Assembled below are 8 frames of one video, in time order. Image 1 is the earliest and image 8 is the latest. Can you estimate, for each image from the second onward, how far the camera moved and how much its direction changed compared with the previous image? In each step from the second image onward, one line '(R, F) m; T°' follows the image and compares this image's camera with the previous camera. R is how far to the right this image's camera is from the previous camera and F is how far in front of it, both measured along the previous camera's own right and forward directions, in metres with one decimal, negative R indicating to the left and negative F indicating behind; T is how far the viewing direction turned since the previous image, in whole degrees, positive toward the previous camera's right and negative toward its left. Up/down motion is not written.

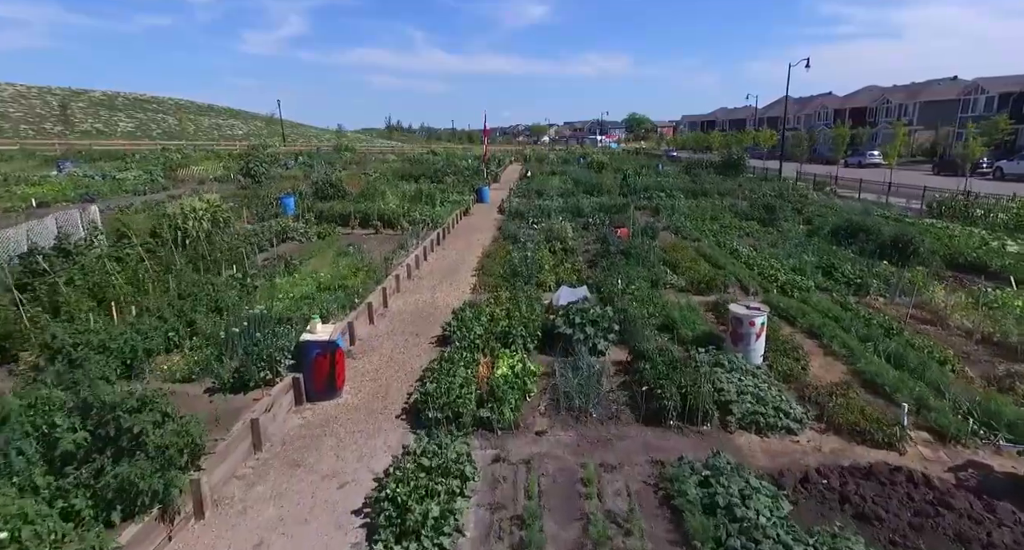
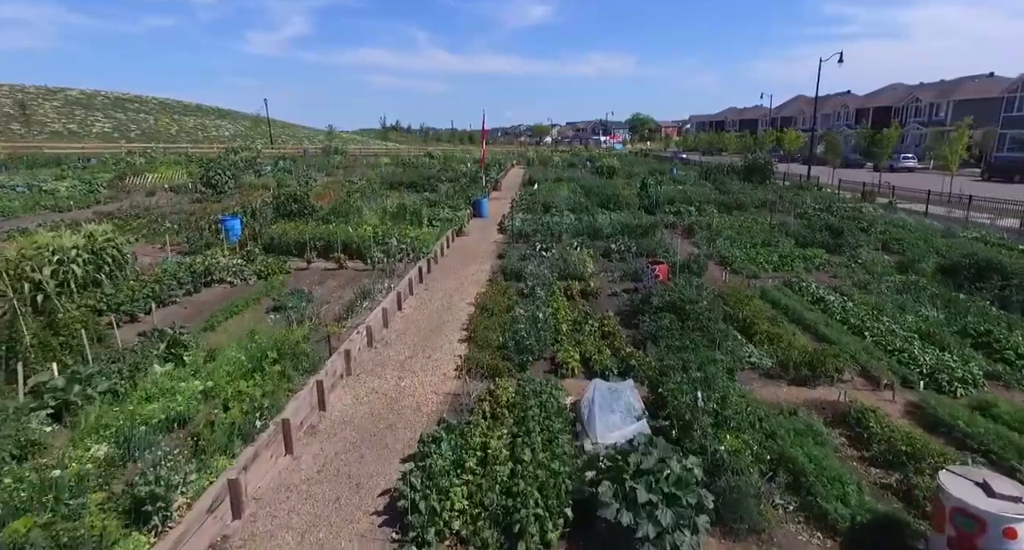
(0.0, +3.8) m; 0°
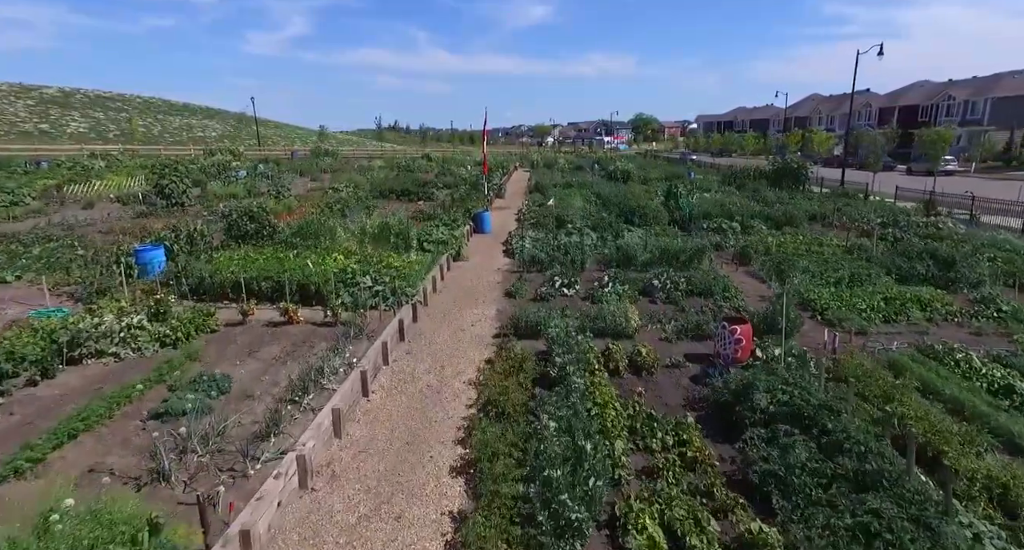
(-0.3, +3.7) m; 0°
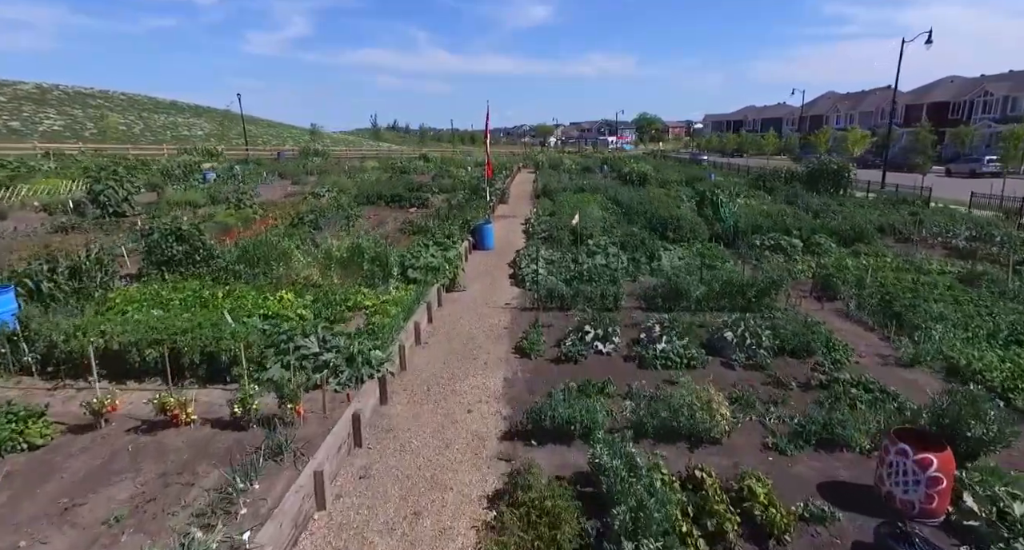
(-0.2, +3.7) m; 0°
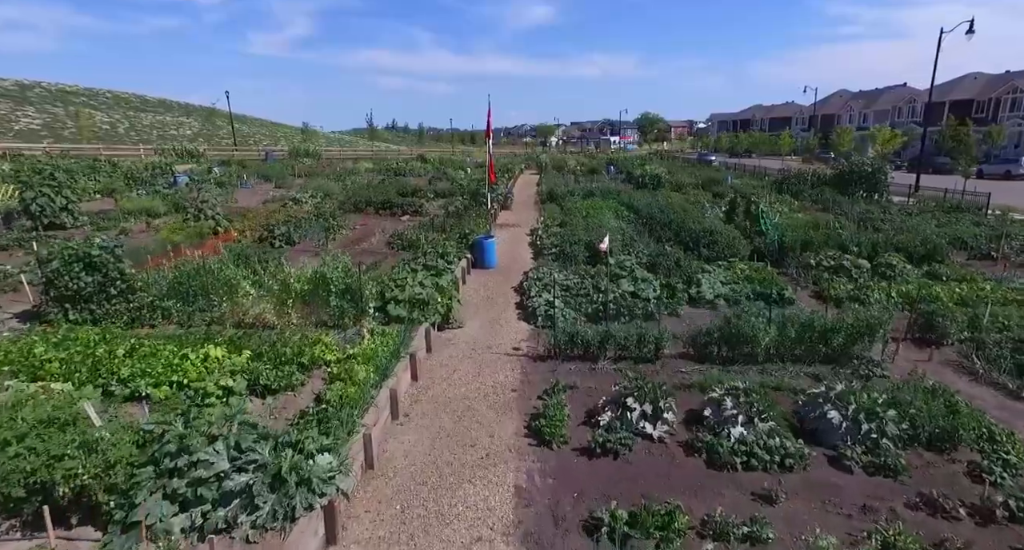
(-0.2, +2.7) m; 0°
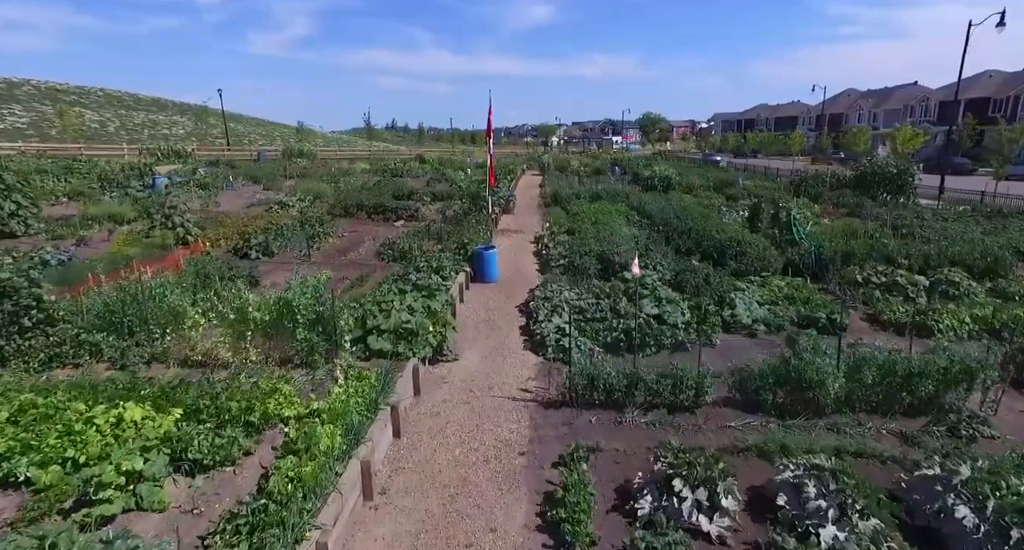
(-0.1, +1.7) m; 0°
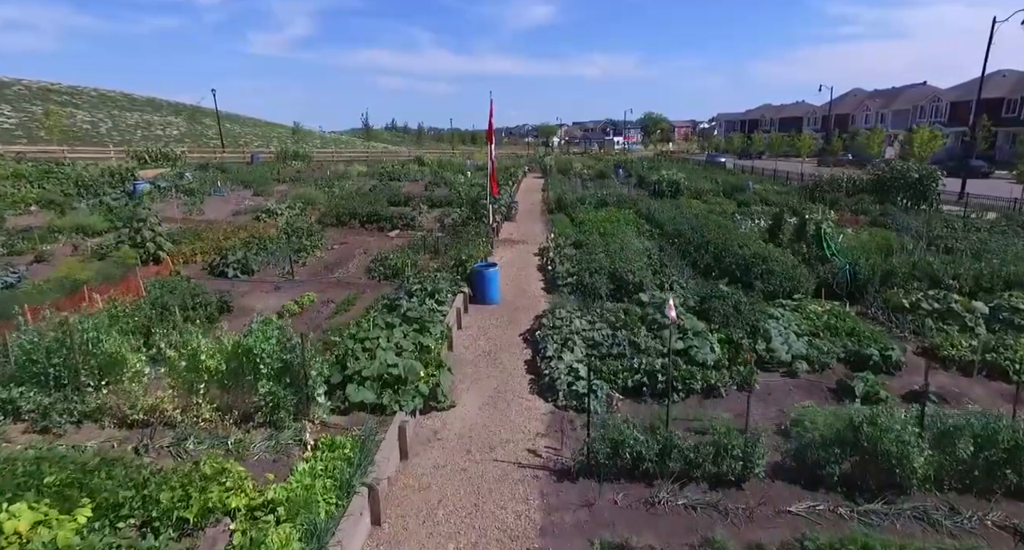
(-0.1, +1.3) m; 0°
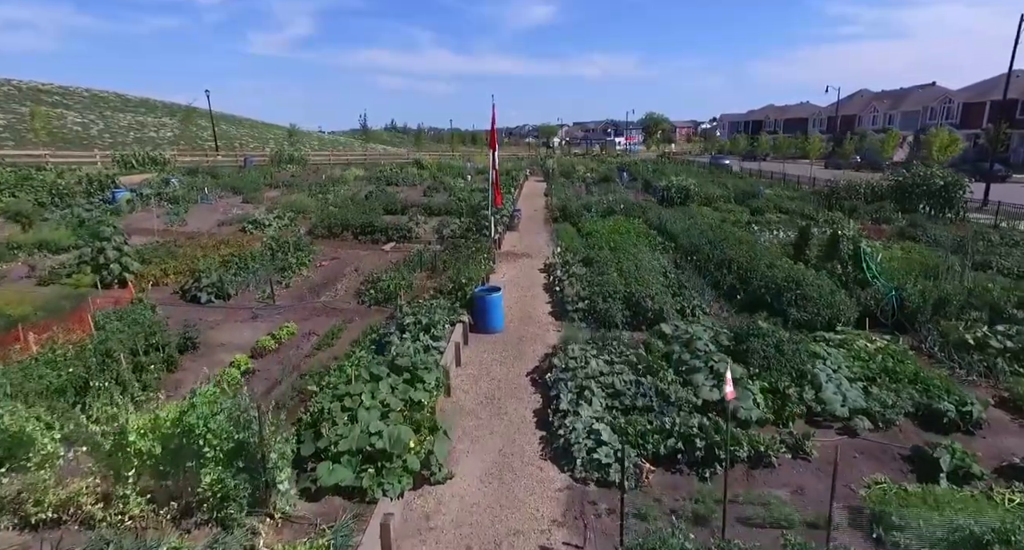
(-0.1, +1.3) m; 0°
